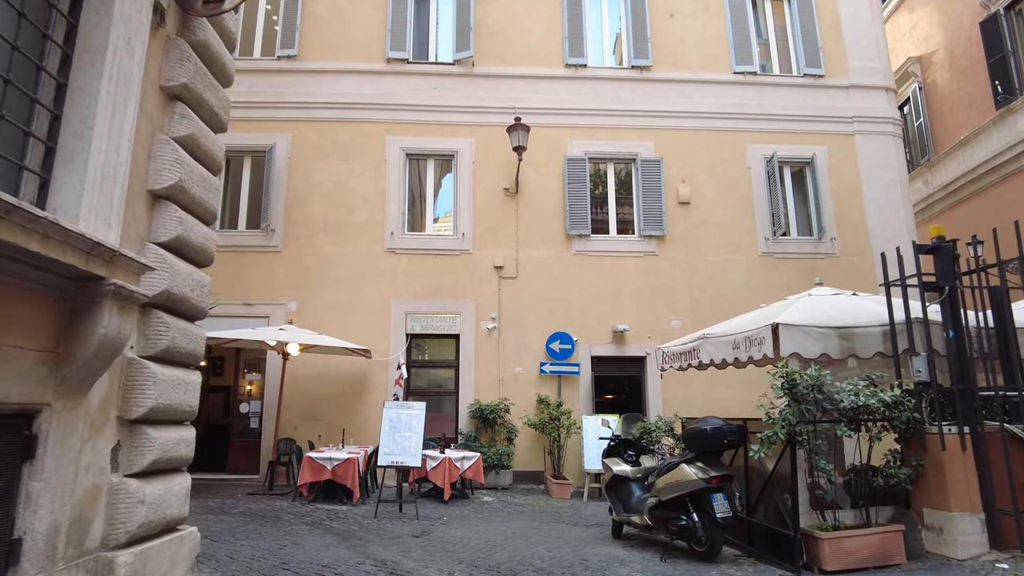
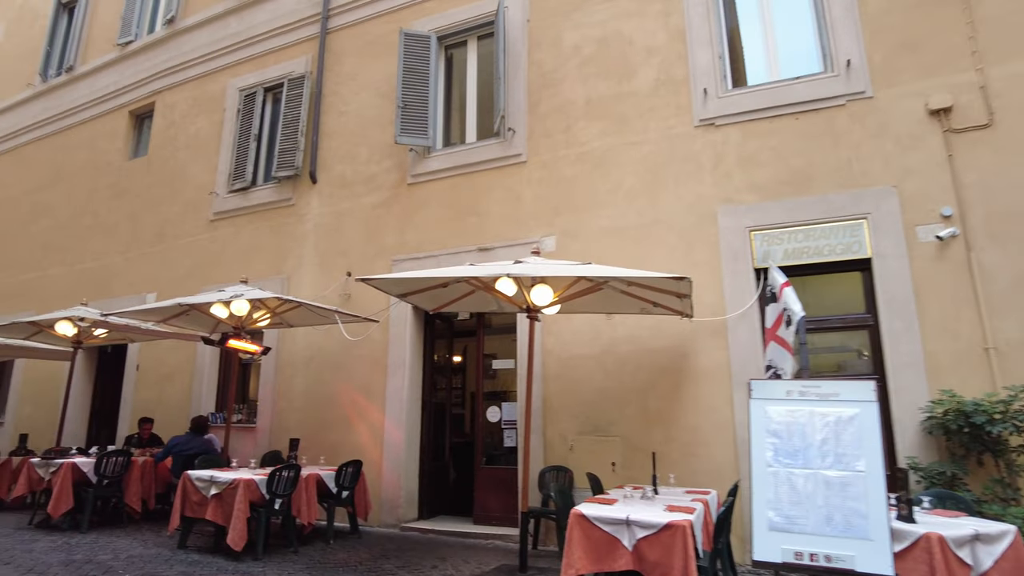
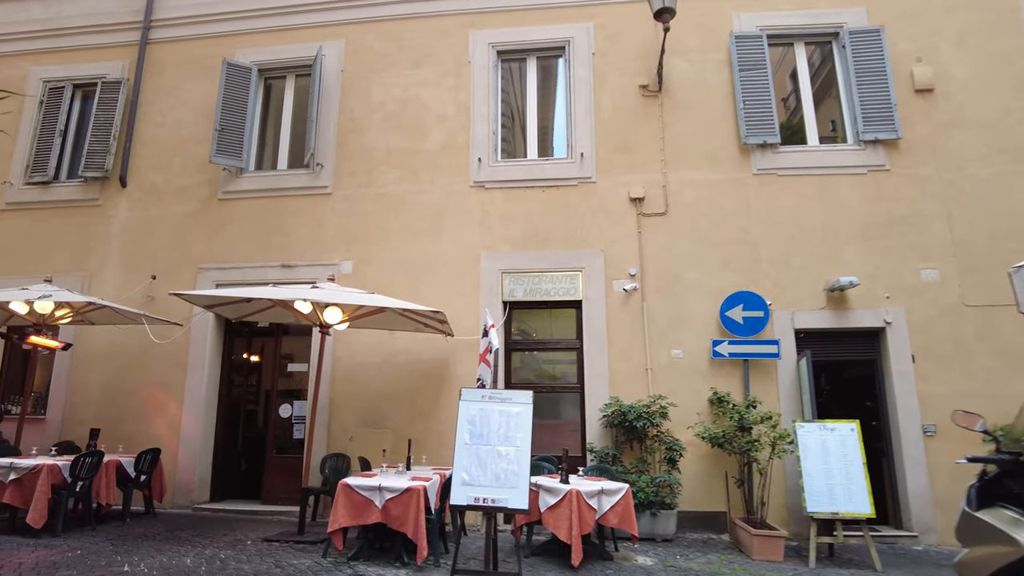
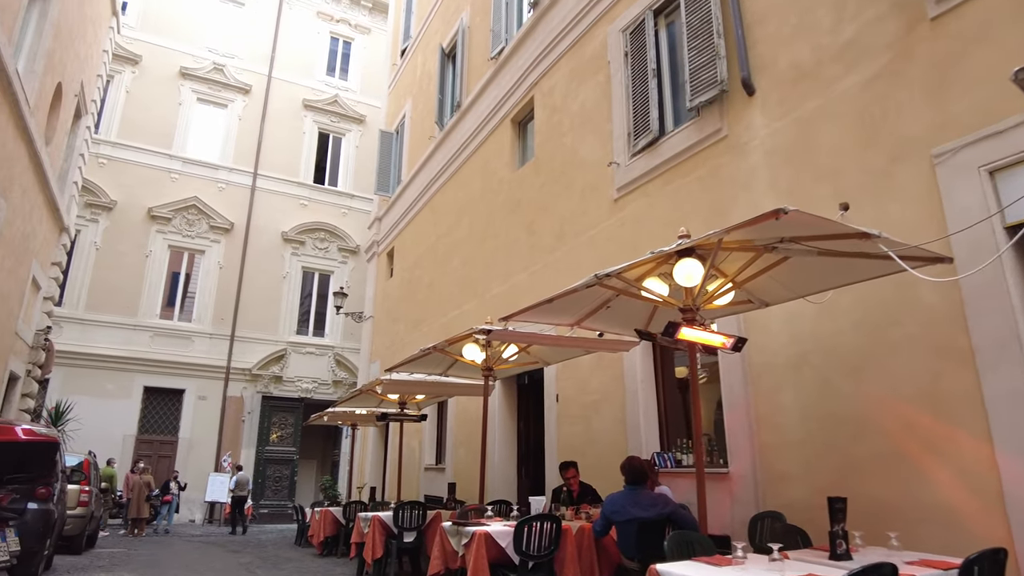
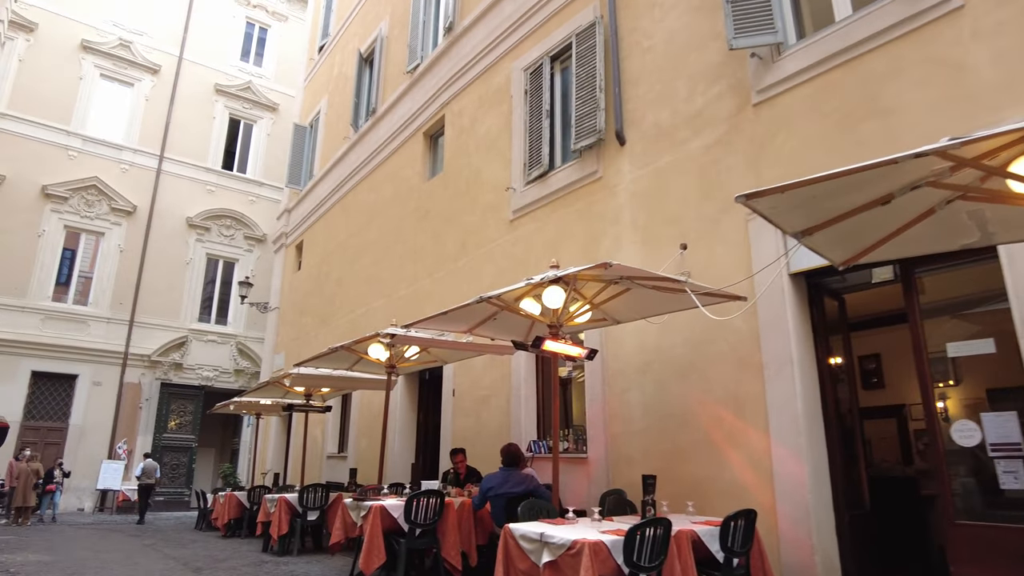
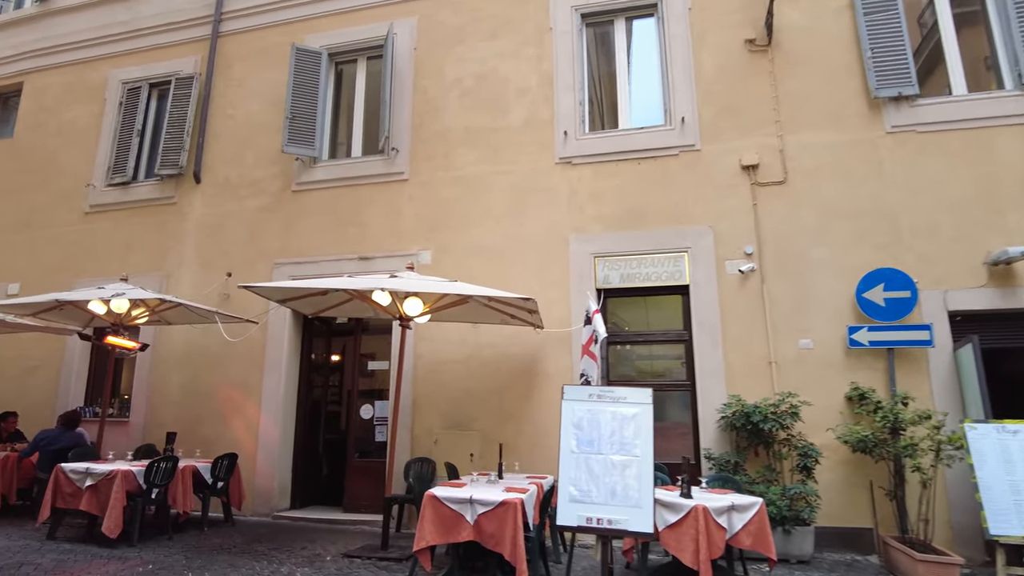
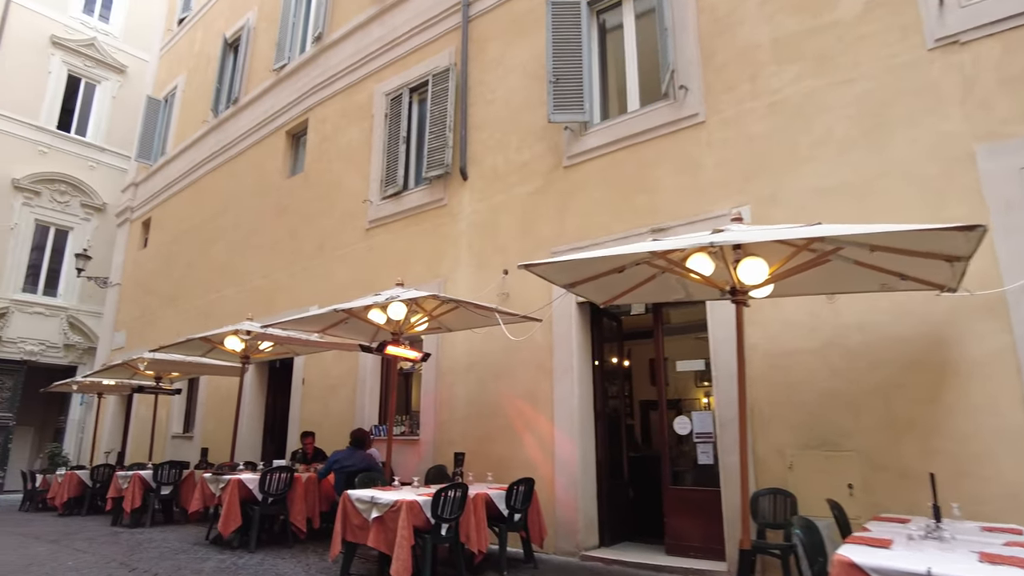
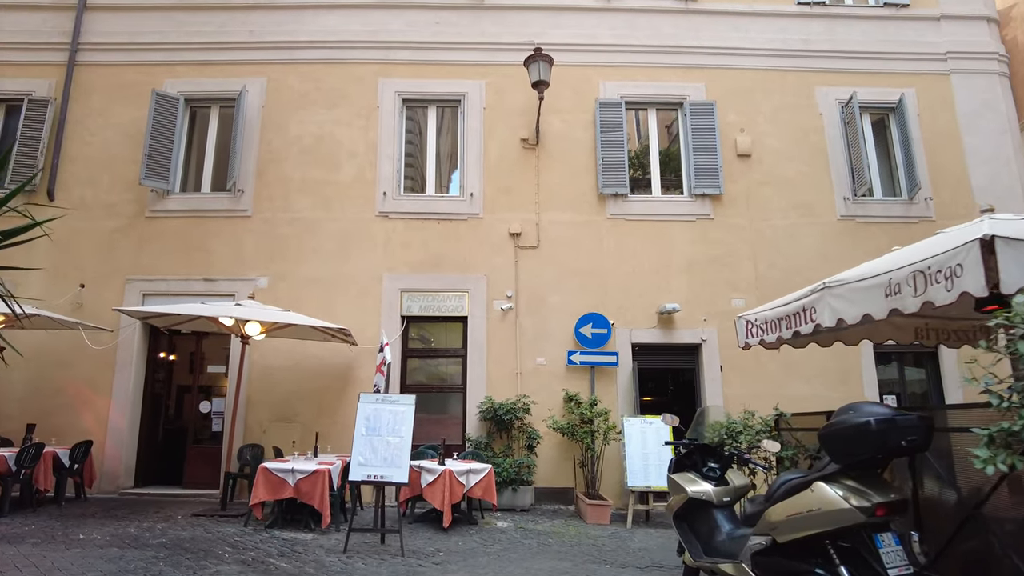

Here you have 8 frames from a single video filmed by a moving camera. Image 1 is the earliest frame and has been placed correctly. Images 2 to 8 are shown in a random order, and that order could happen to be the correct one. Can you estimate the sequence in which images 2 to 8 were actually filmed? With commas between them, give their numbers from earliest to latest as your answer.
8, 3, 6, 2, 7, 5, 4
